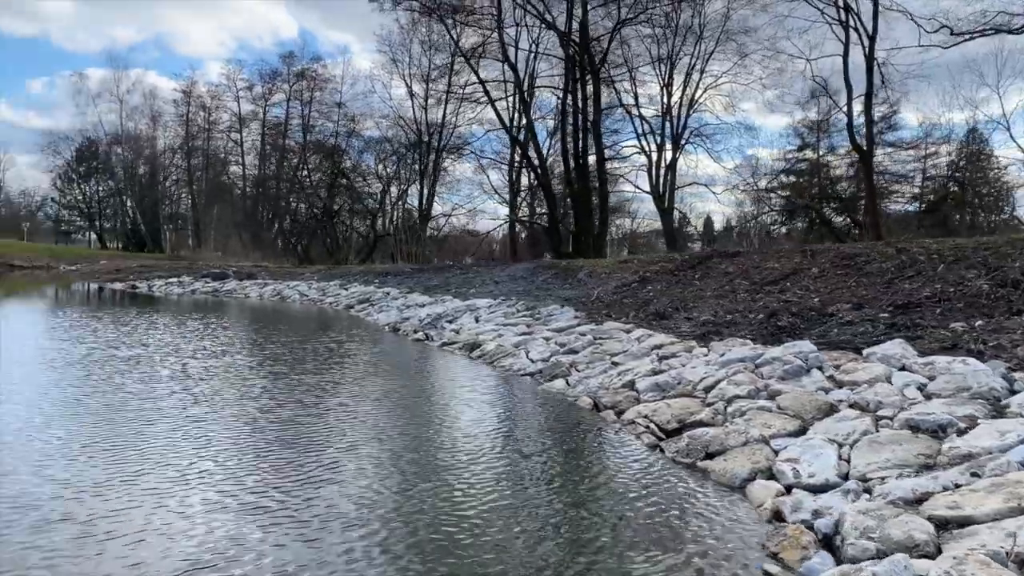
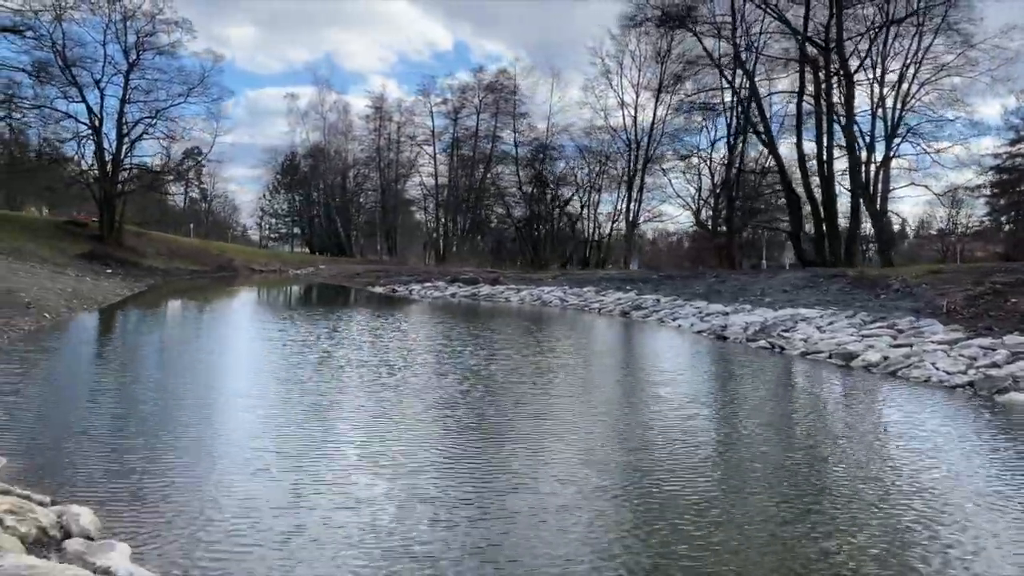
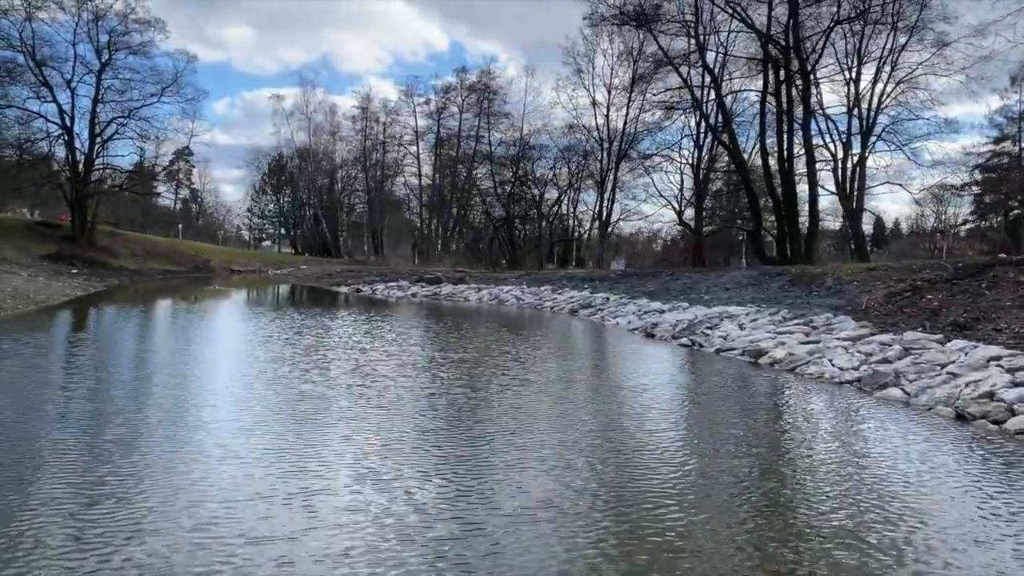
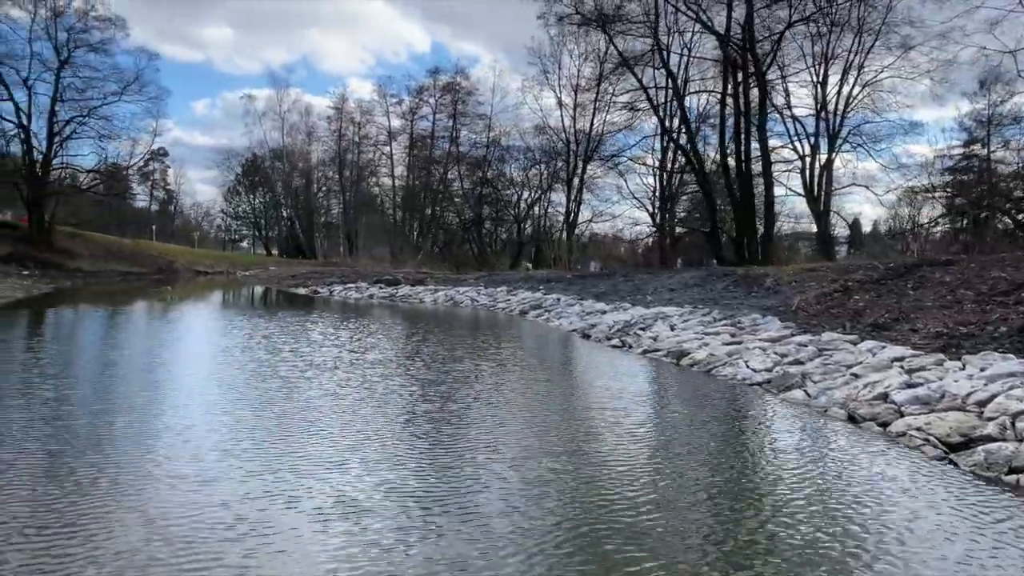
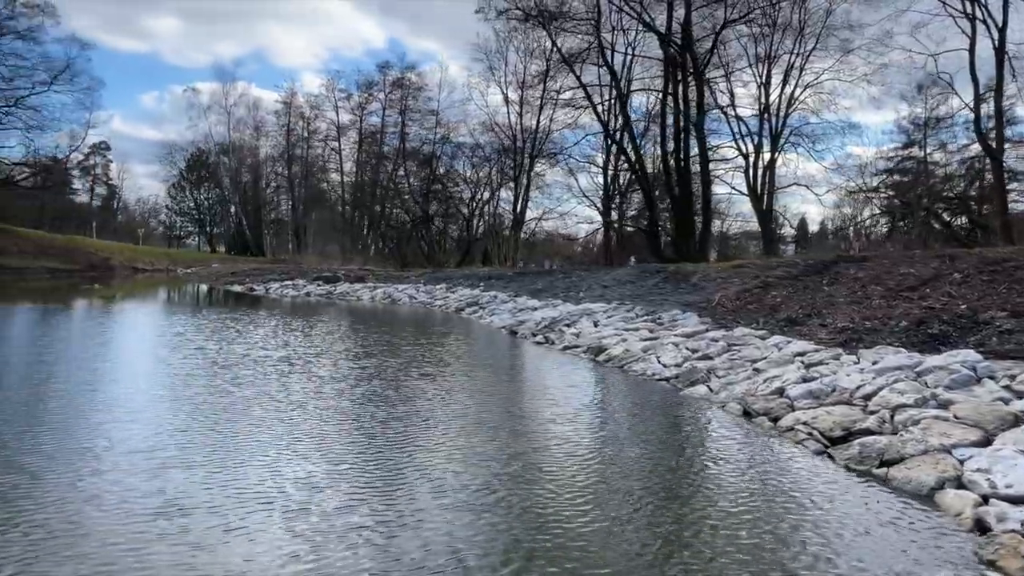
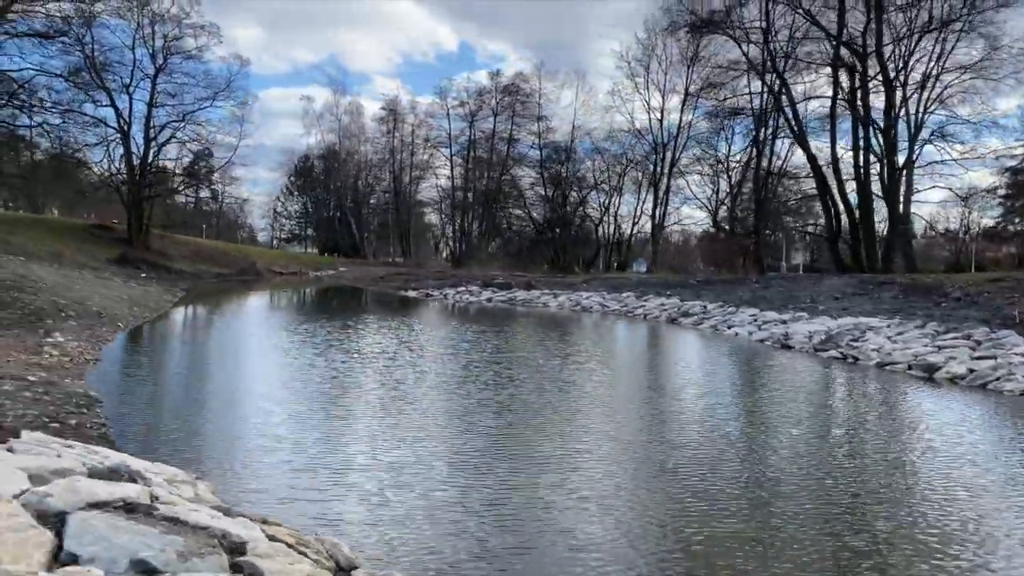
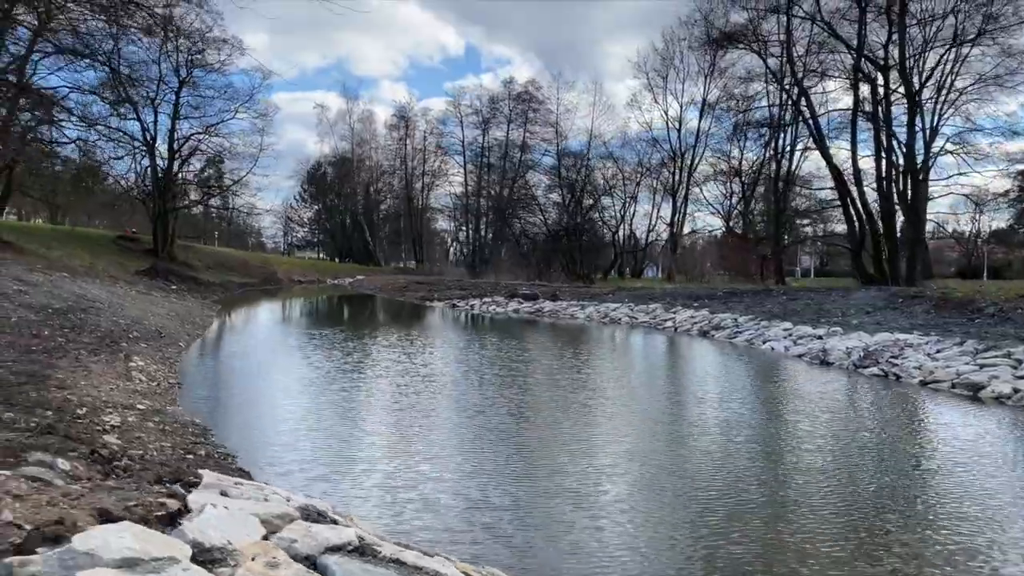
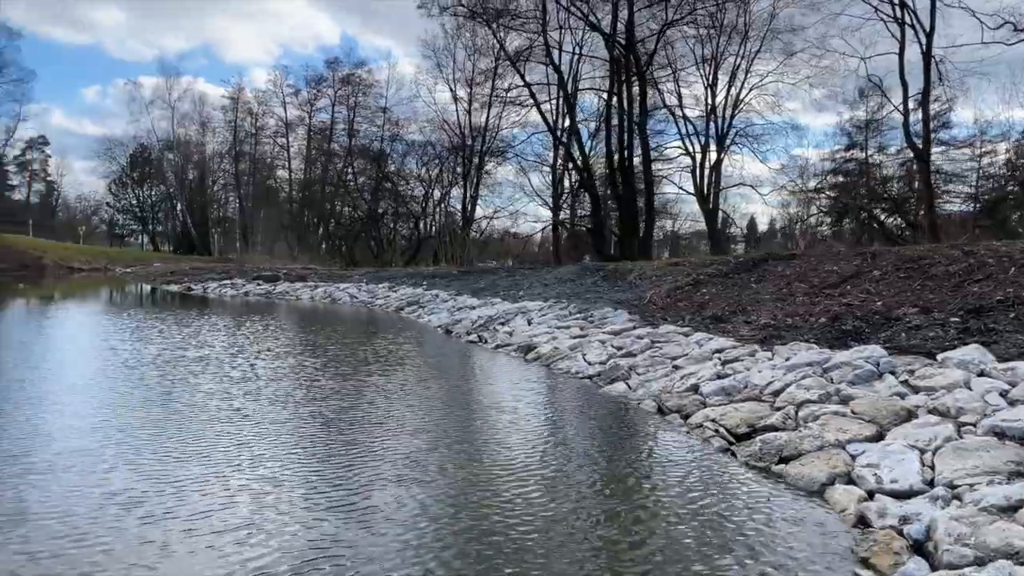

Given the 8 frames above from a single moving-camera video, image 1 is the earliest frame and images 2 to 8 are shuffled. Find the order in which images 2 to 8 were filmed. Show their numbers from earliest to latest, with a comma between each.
8, 5, 4, 3, 2, 6, 7
